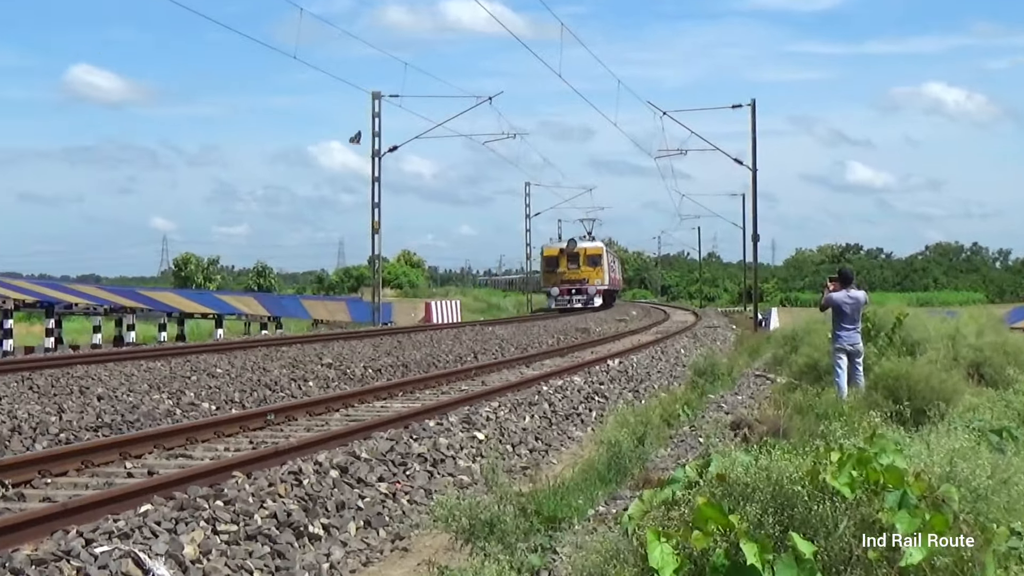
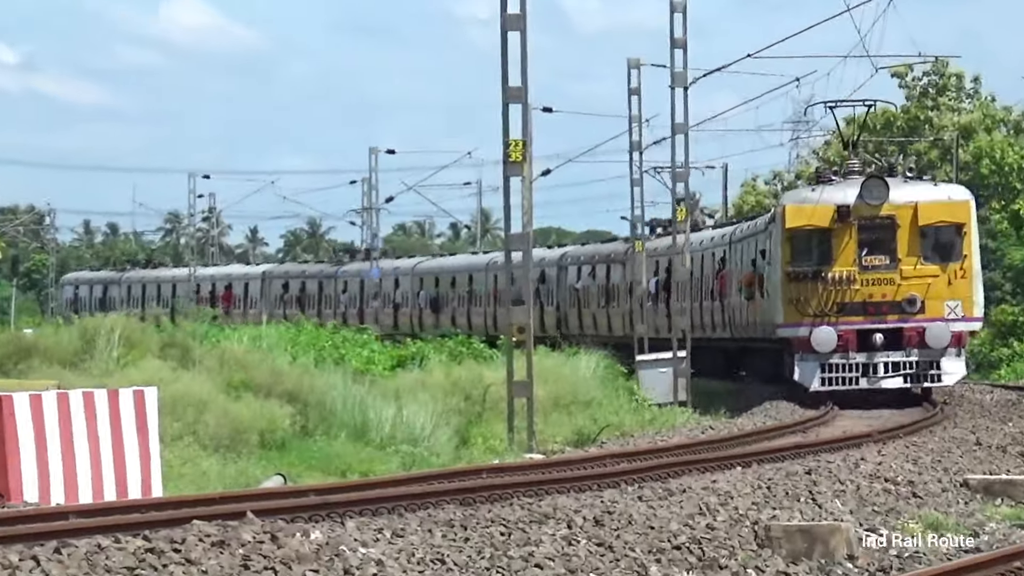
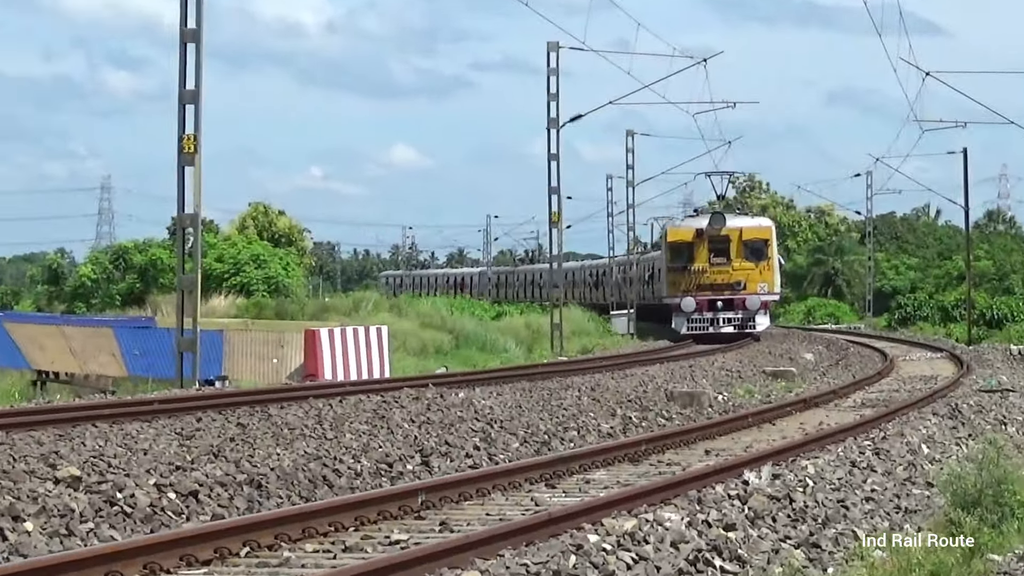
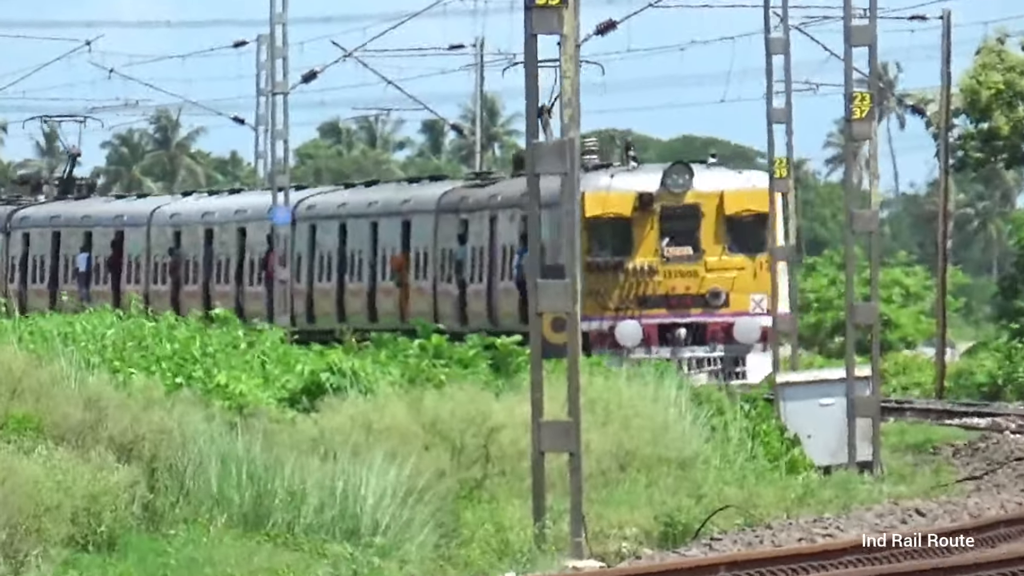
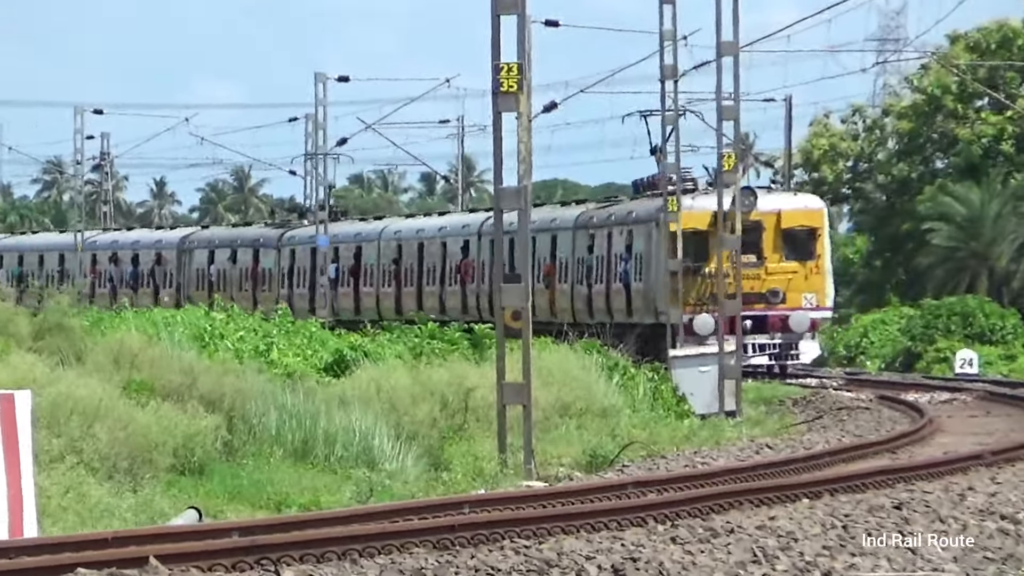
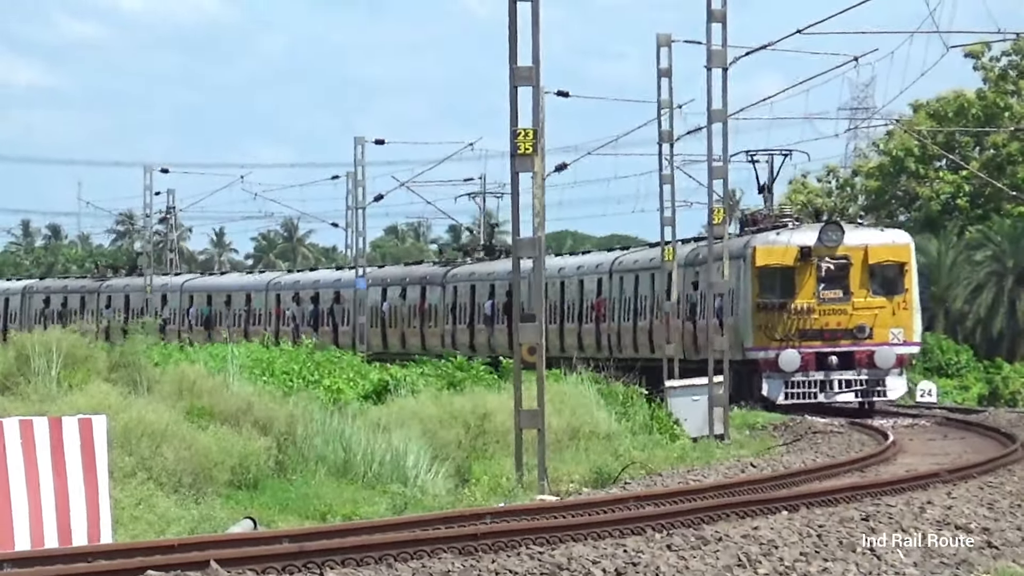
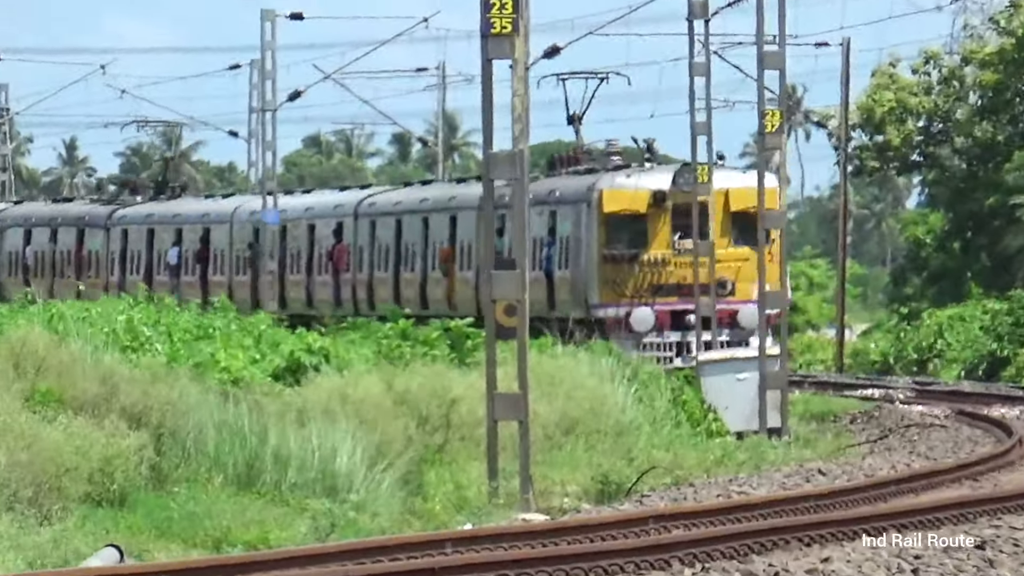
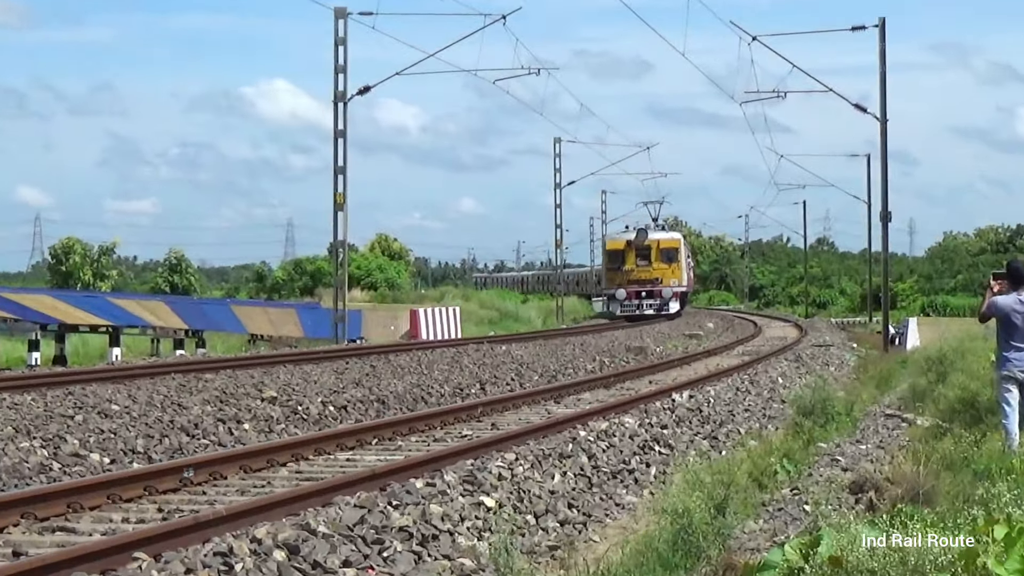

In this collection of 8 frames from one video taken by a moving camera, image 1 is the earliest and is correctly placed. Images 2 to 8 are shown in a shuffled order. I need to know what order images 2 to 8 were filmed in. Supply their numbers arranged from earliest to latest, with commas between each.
8, 3, 2, 6, 5, 7, 4
